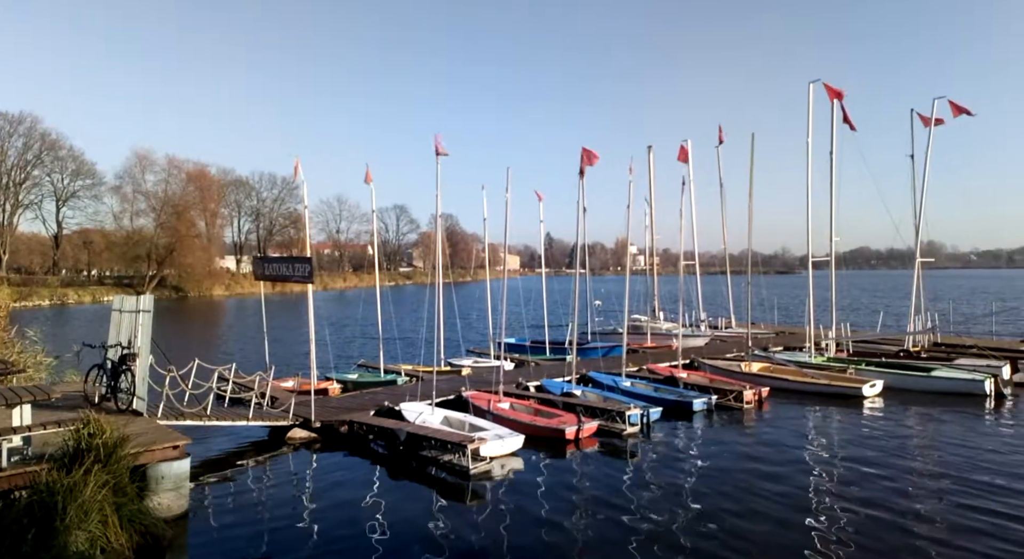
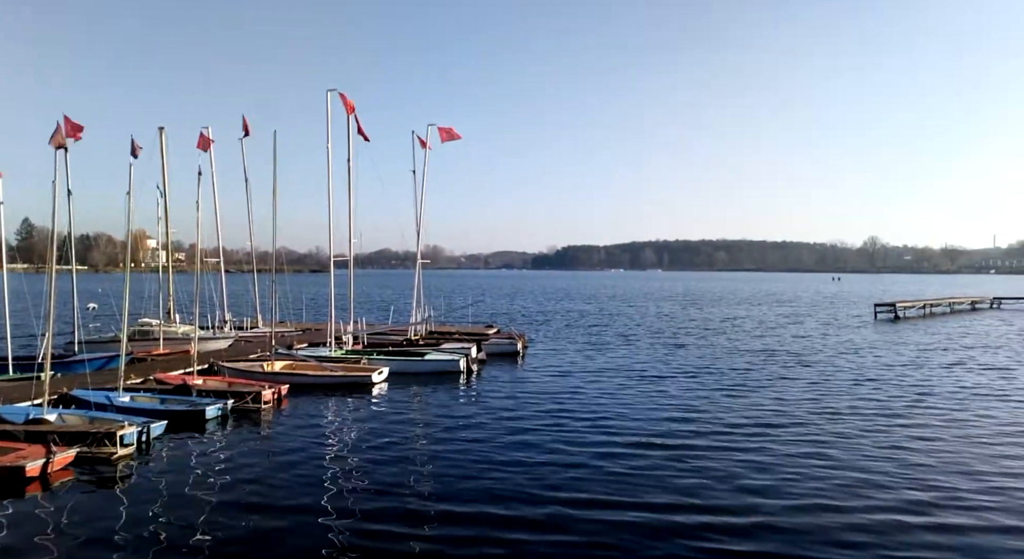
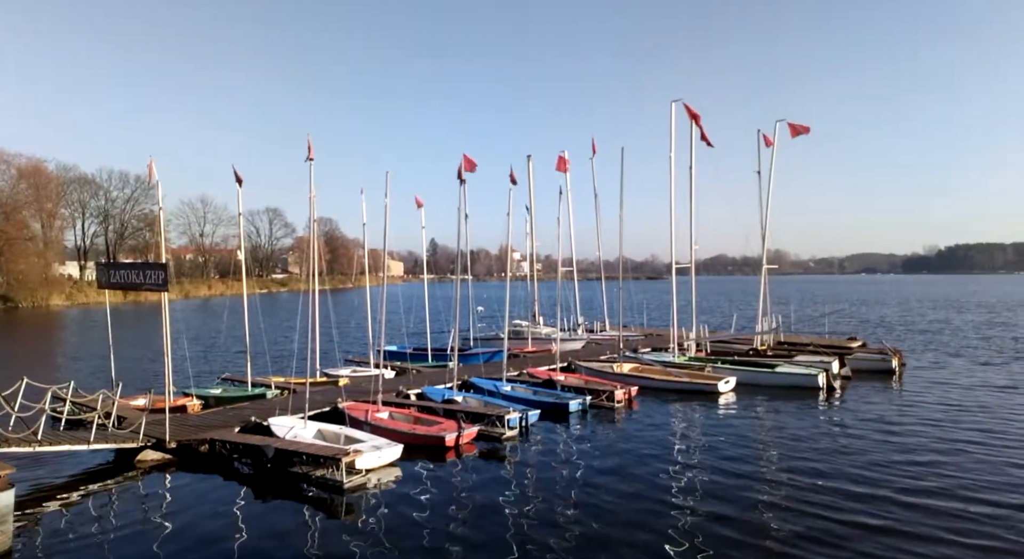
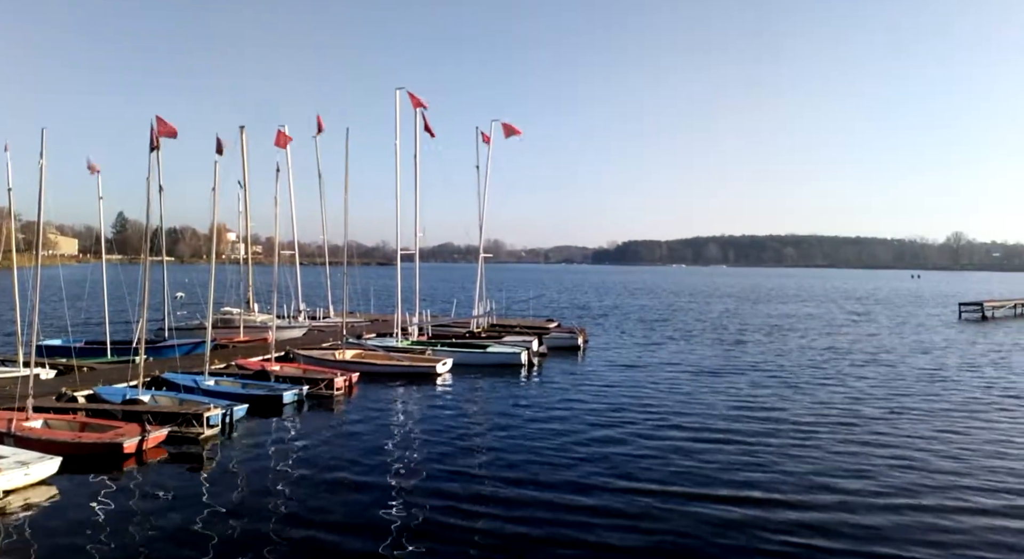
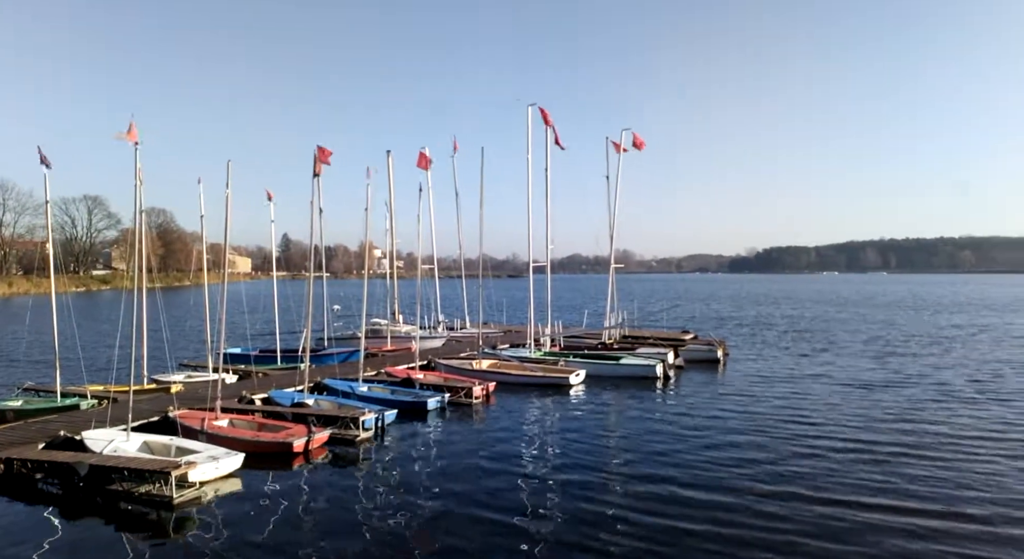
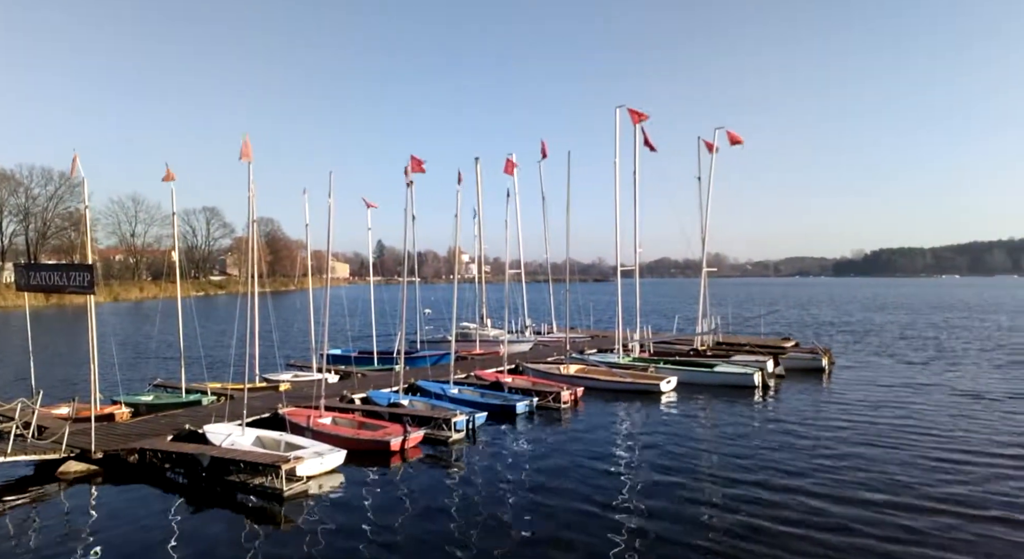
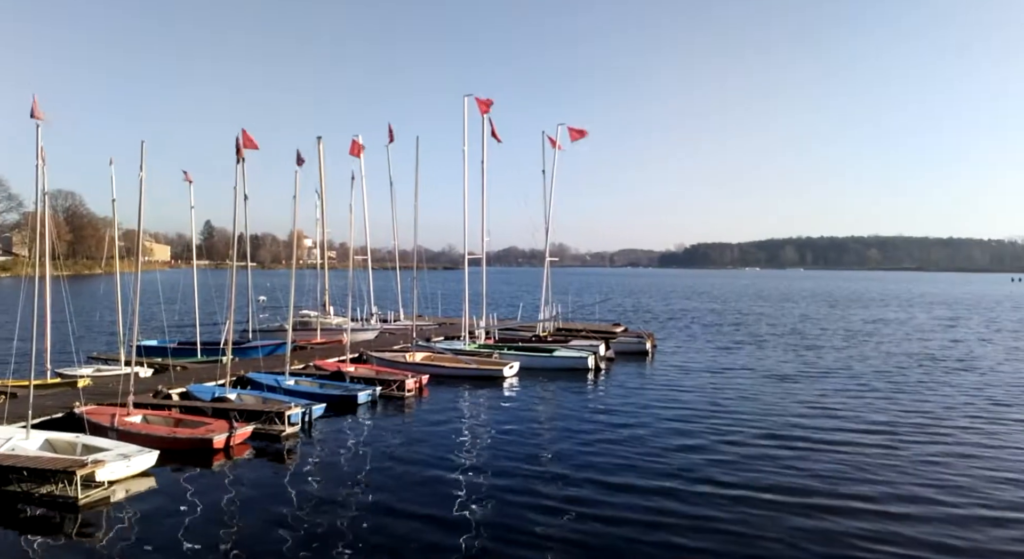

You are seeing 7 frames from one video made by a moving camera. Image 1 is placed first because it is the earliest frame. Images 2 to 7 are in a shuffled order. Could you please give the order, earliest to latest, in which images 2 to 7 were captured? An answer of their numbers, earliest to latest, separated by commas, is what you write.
3, 6, 5, 7, 4, 2
